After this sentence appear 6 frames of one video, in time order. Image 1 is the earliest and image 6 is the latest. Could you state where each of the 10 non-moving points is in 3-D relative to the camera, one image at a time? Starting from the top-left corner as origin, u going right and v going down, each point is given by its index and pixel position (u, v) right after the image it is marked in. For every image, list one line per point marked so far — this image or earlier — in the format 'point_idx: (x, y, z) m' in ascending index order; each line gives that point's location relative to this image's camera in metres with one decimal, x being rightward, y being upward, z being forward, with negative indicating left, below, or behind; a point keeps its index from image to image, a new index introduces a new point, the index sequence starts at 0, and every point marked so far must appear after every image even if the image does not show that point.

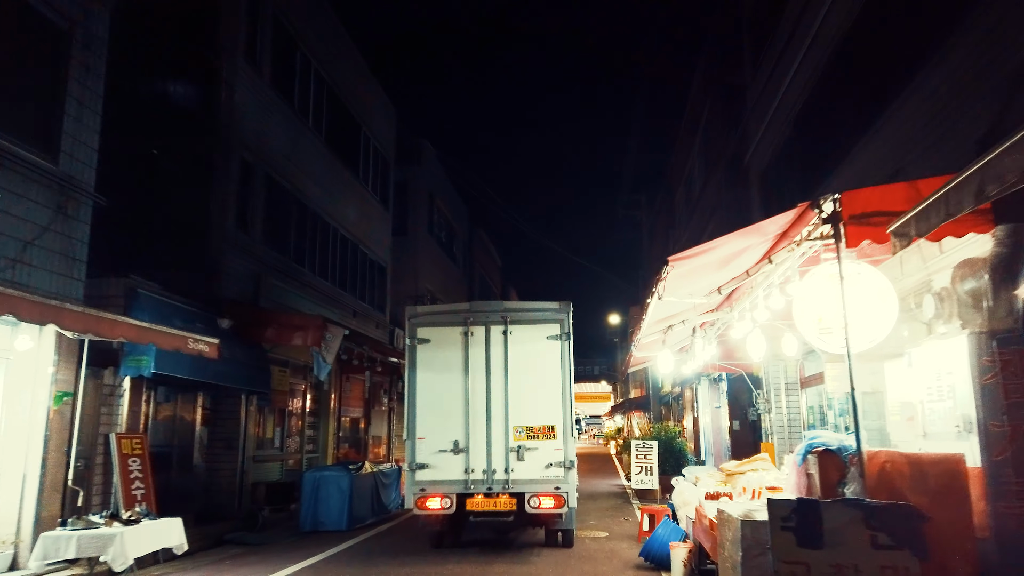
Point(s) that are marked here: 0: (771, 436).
0: (+5.0, -2.9, +14.3) m
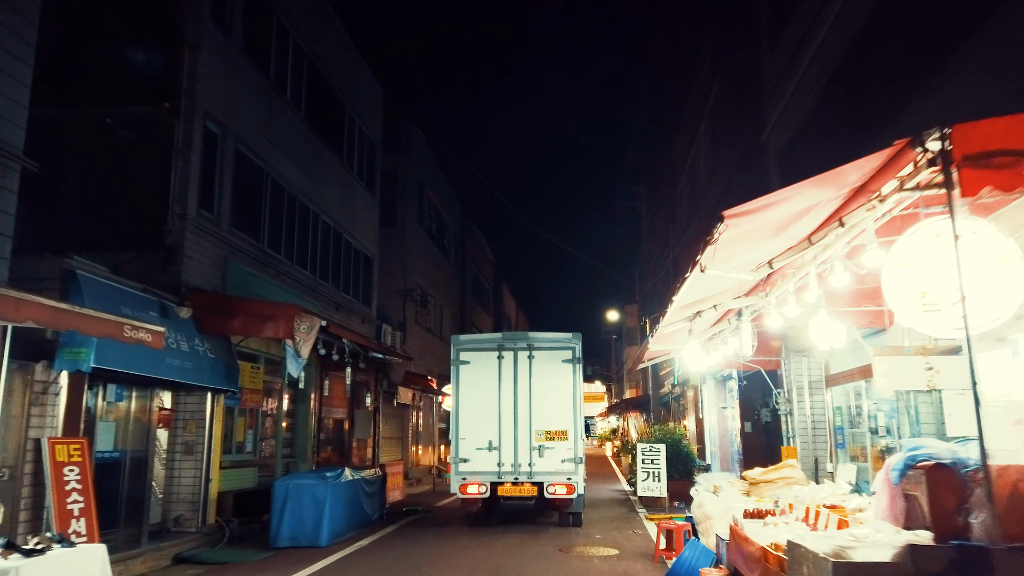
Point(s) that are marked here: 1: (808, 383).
0: (+4.9, -2.7, +13.0) m
1: (+5.1, -1.6, +12.6) m
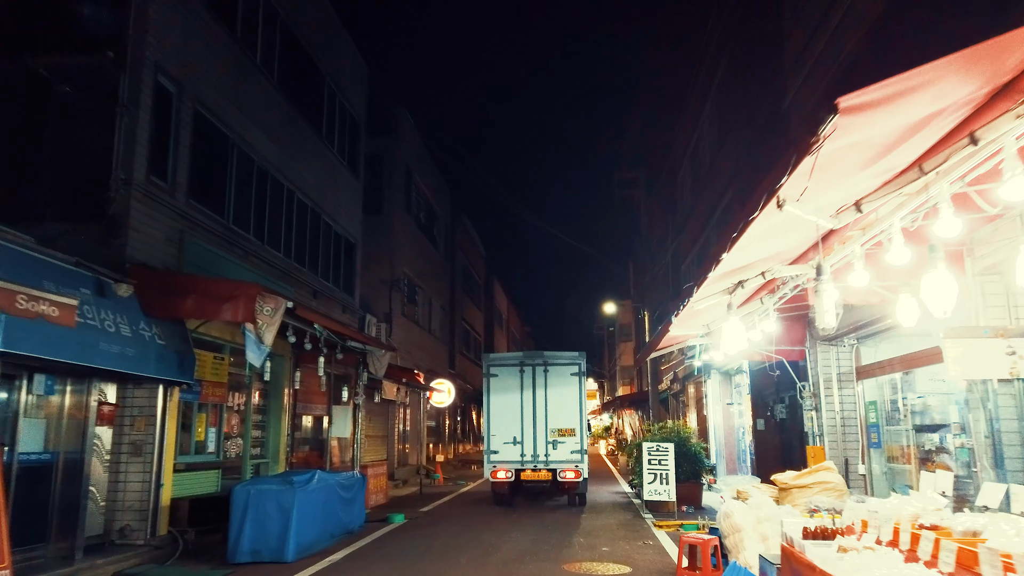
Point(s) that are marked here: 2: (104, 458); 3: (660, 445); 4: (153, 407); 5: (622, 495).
0: (+4.8, -2.4, +11.7) m
1: (+5.0, -1.3, +11.3) m
2: (-5.4, -2.3, +9.8) m
3: (+2.7, -2.9, +13.6) m
4: (-4.9, -1.6, +10.0) m
5: (+2.6, -4.9, +17.5) m
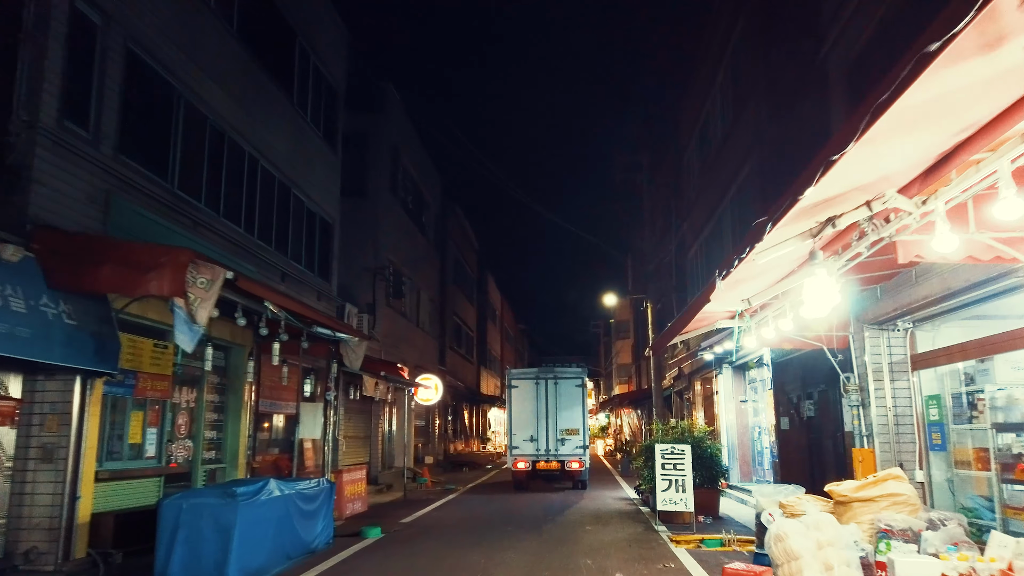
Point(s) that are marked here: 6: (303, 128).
0: (+4.7, -2.1, +10.0) m
1: (+4.9, -1.0, +9.6) m
2: (-5.5, -1.9, +8.0) m
3: (+2.6, -2.6, +11.8) m
4: (-4.9, -1.3, +8.2) m
5: (+2.5, -4.6, +15.8) m
6: (-4.4, +3.4, +15.5) m
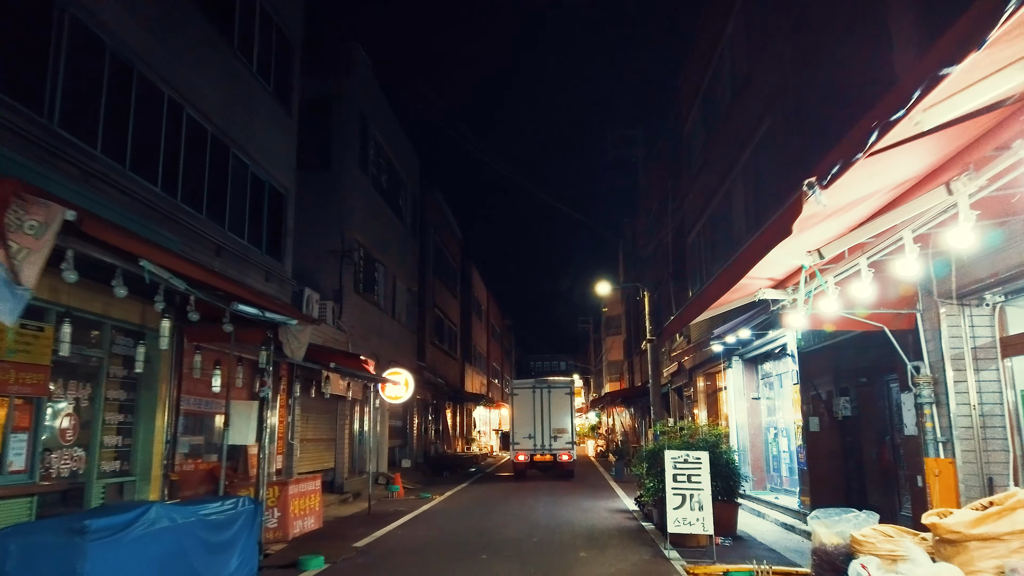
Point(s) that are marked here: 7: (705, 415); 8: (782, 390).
0: (+4.5, -1.7, +7.8) m
1: (+4.6, -0.6, +7.4) m
2: (-5.7, -1.6, +5.7) m
3: (+2.3, -2.2, +9.7) m
4: (-5.2, -0.9, +5.9) m
5: (+2.1, -4.2, +13.6) m
6: (-4.7, +3.8, +13.2) m
7: (+5.2, -3.4, +19.7) m
8: (+5.2, -2.0, +14.3) m
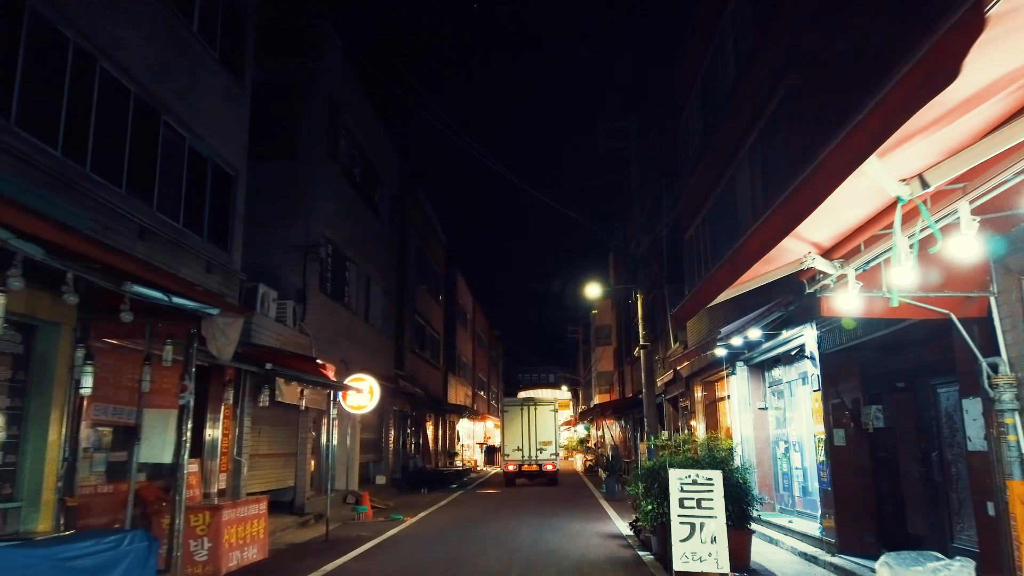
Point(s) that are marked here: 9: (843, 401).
0: (+4.2, -1.5, +6.2) m
1: (+4.4, -0.4, +5.8) m
2: (-6.0, -1.3, +3.9) m
3: (+2.0, -2.0, +8.0) m
4: (-5.4, -0.6, +4.1) m
5: (+1.7, -4.1, +11.9) m
6: (-5.1, +3.9, +11.5) m
7: (+4.7, -3.4, +18.0) m
8: (+4.8, -1.9, +12.7) m
9: (+4.6, -1.6, +10.3) m
